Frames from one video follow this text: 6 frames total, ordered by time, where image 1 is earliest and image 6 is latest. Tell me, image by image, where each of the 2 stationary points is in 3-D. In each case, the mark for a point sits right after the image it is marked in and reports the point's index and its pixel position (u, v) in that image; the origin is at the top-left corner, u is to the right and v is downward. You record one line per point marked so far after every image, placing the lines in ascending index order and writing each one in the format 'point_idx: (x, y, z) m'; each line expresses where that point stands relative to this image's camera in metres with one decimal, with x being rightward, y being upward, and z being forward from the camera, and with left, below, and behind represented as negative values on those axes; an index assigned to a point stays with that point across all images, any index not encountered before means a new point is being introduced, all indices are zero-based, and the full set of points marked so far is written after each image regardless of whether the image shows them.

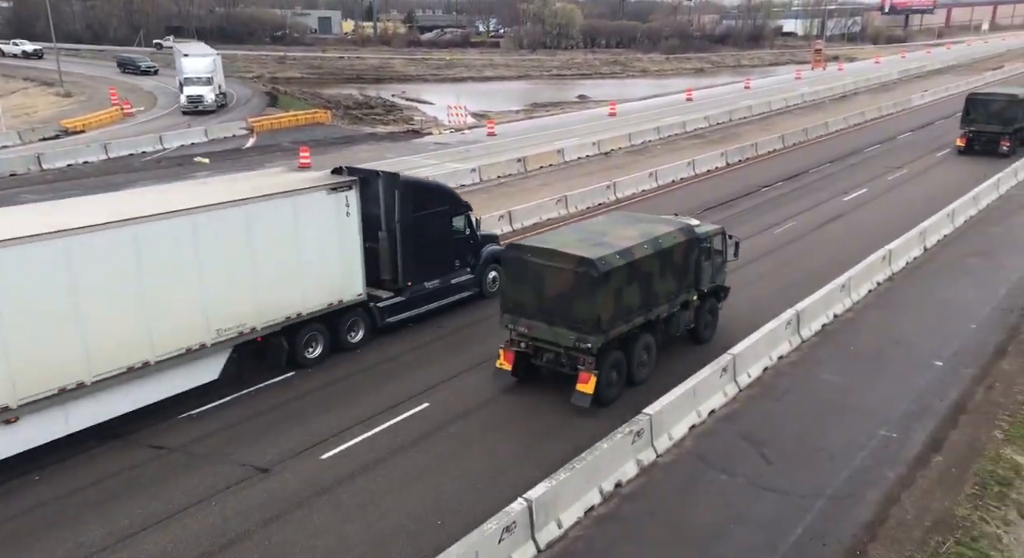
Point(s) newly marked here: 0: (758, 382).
0: (+3.4, -1.6, +11.3) m
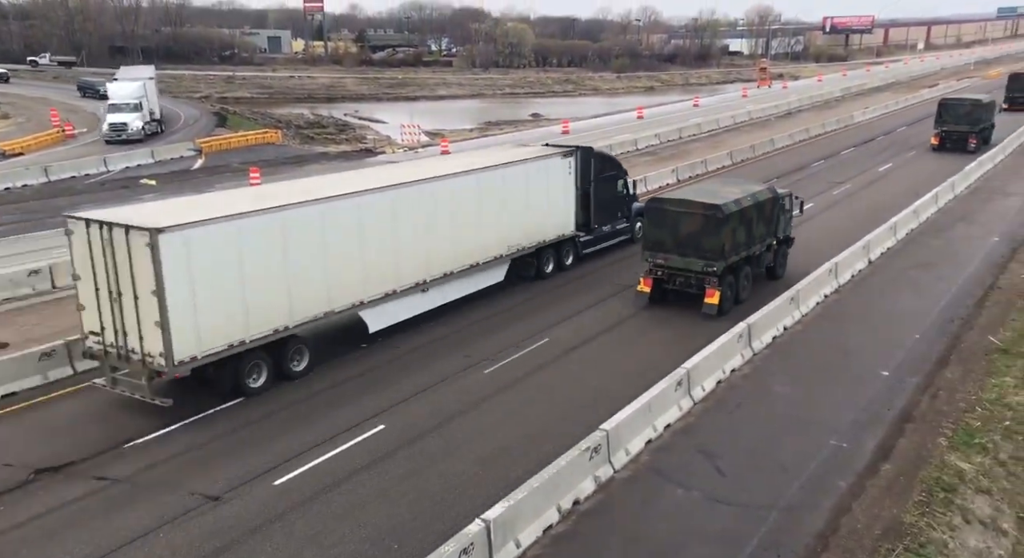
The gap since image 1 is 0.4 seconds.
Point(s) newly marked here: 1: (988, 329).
0: (+3.6, -2.0, +14.4) m
1: (+10.2, -1.1, +17.4) m
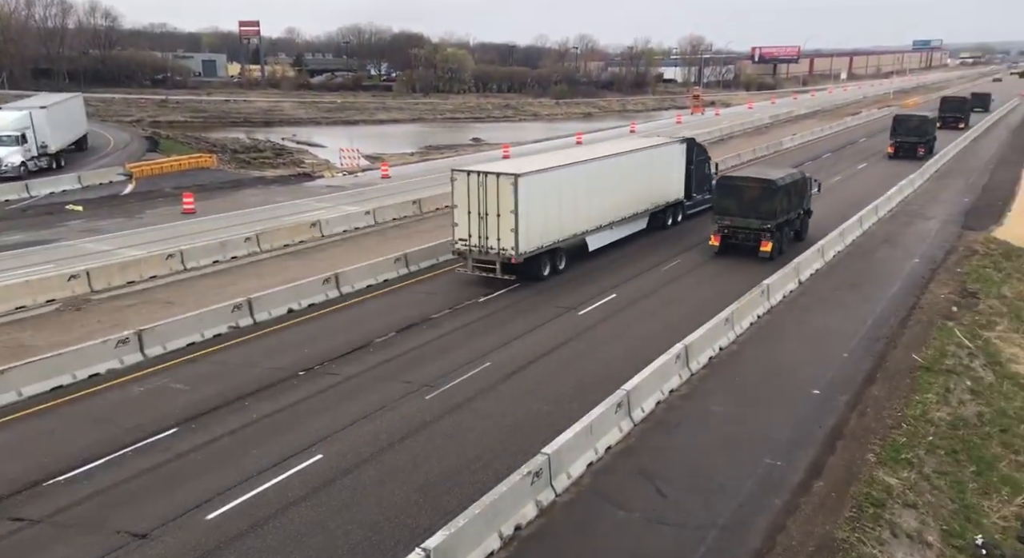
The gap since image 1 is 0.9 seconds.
0: (+2.5, -2.4, +14.6) m
1: (+8.9, -1.5, +18.1) m
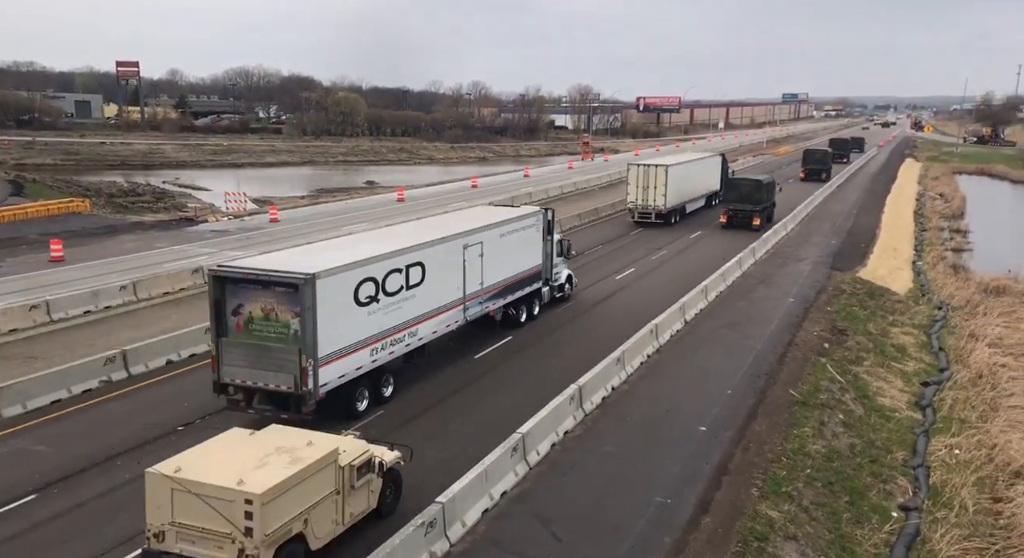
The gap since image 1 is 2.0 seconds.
0: (+0.6, -3.2, +14.6) m
1: (+6.5, -2.4, +19.0) m
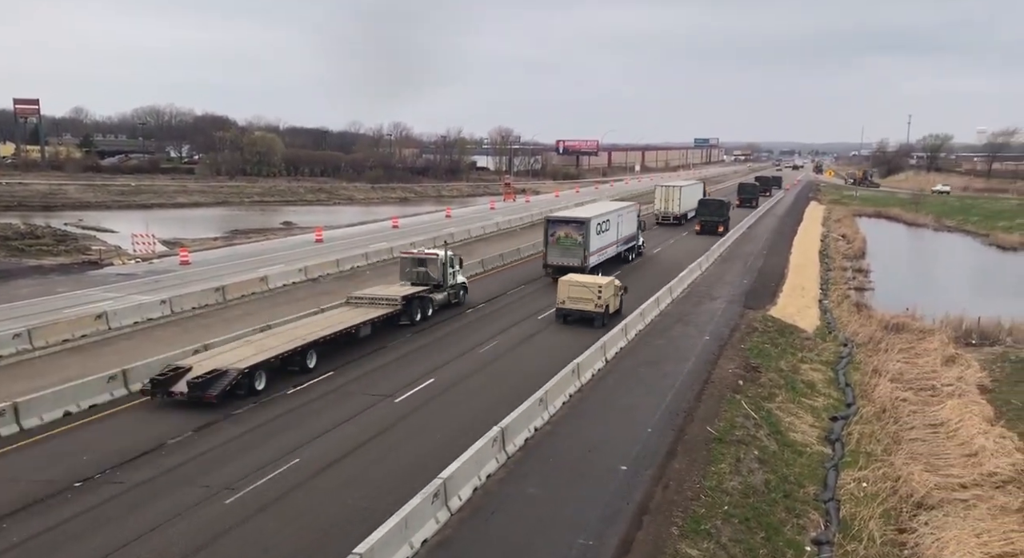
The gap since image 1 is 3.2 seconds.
0: (-0.8, -4.0, +14.4) m
1: (+4.6, -3.4, +19.3) m
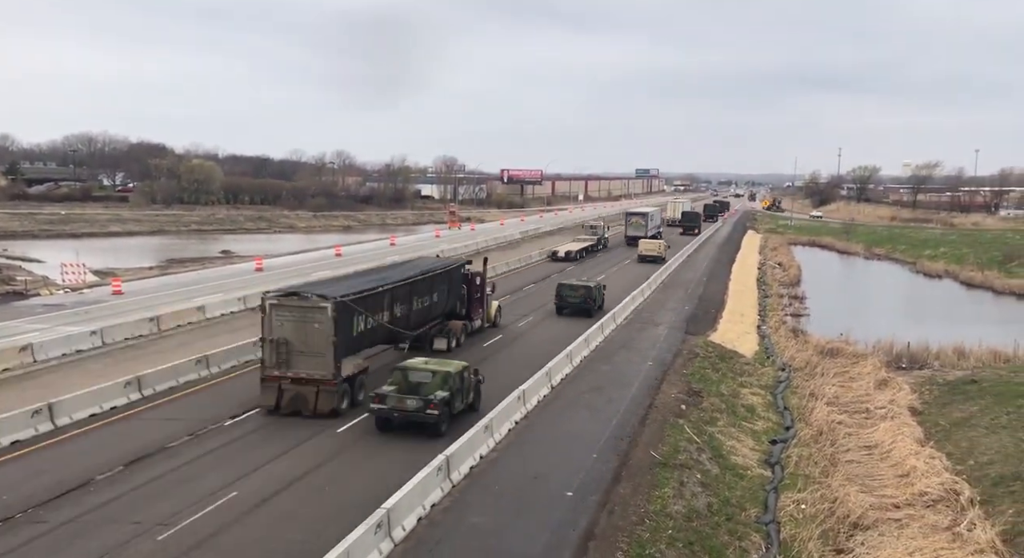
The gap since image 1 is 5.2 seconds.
0: (-1.8, -4.5, +14.2) m
1: (+3.3, -4.0, +19.5) m
